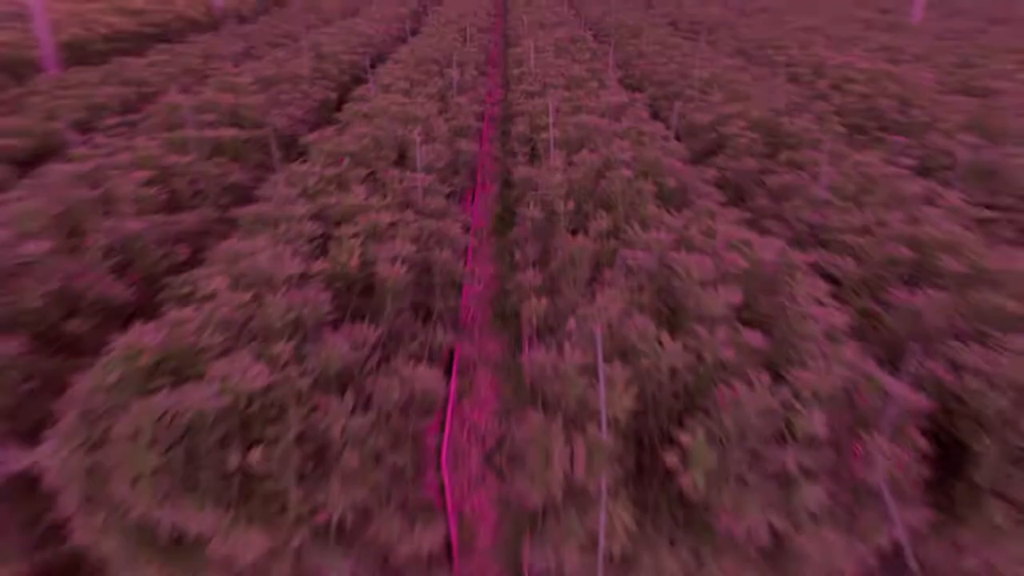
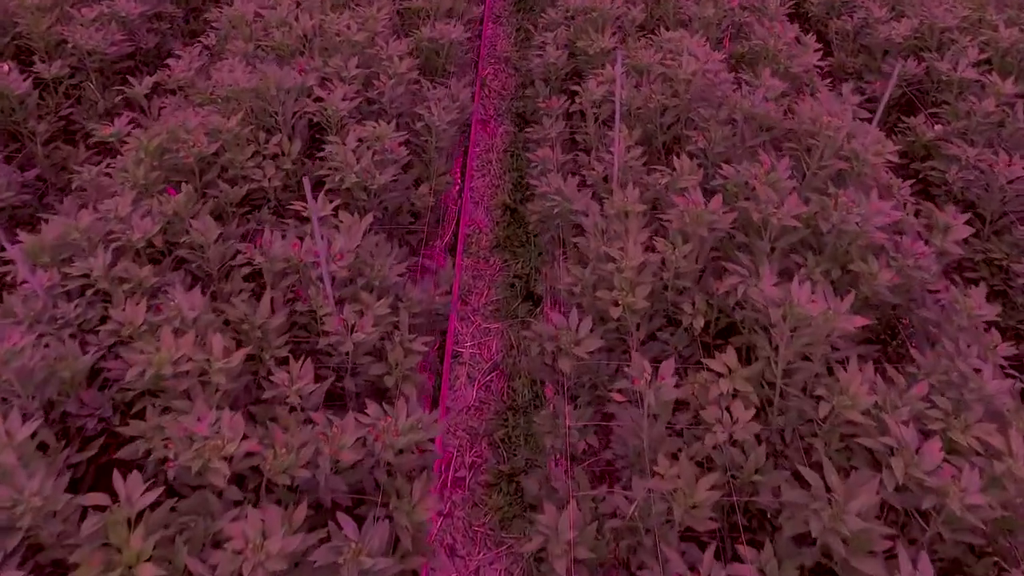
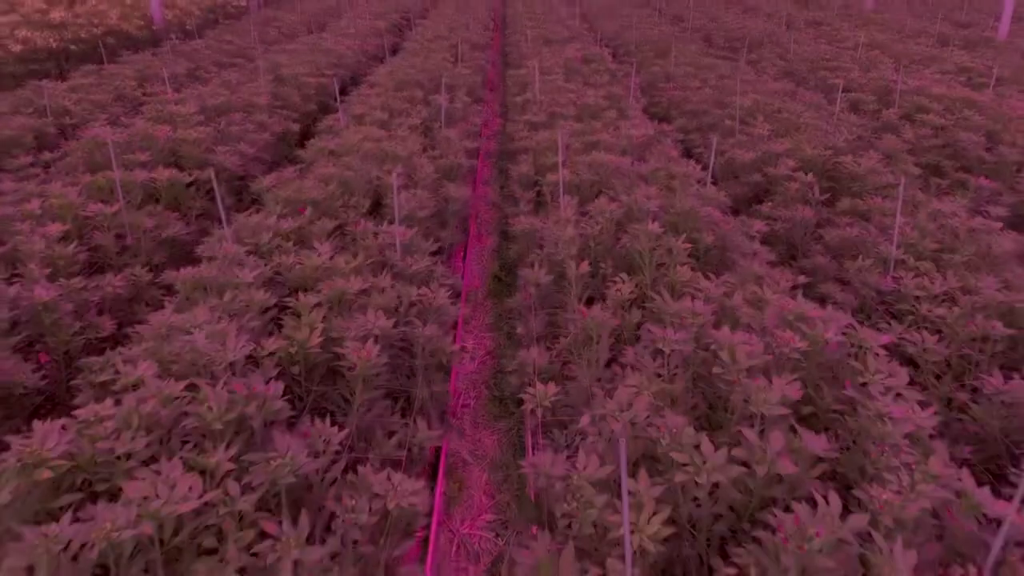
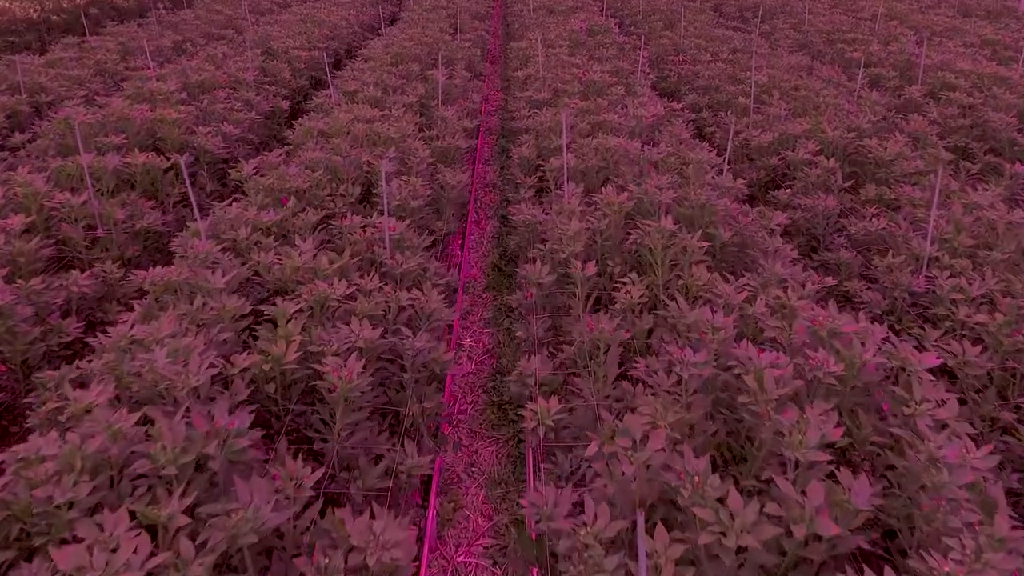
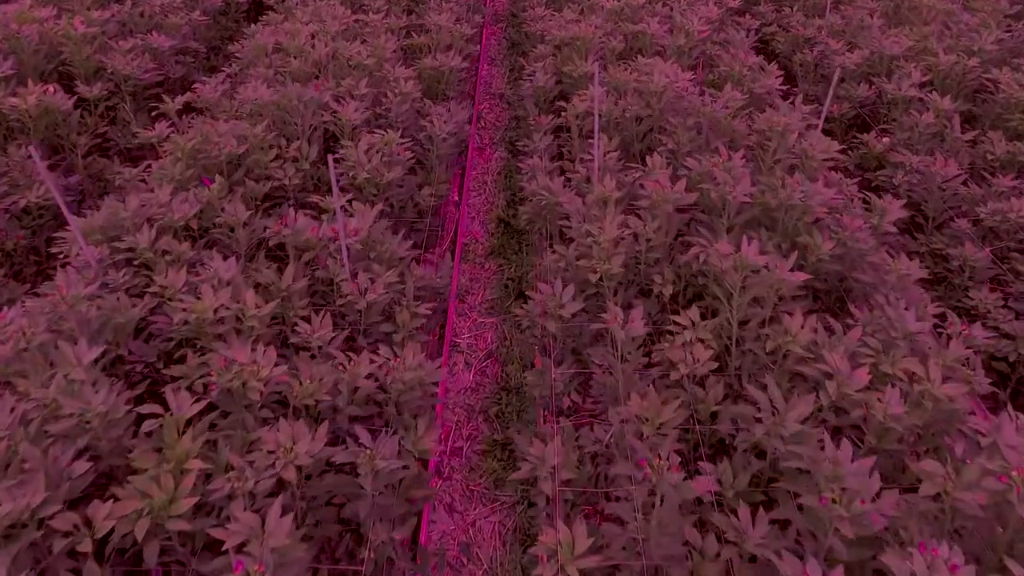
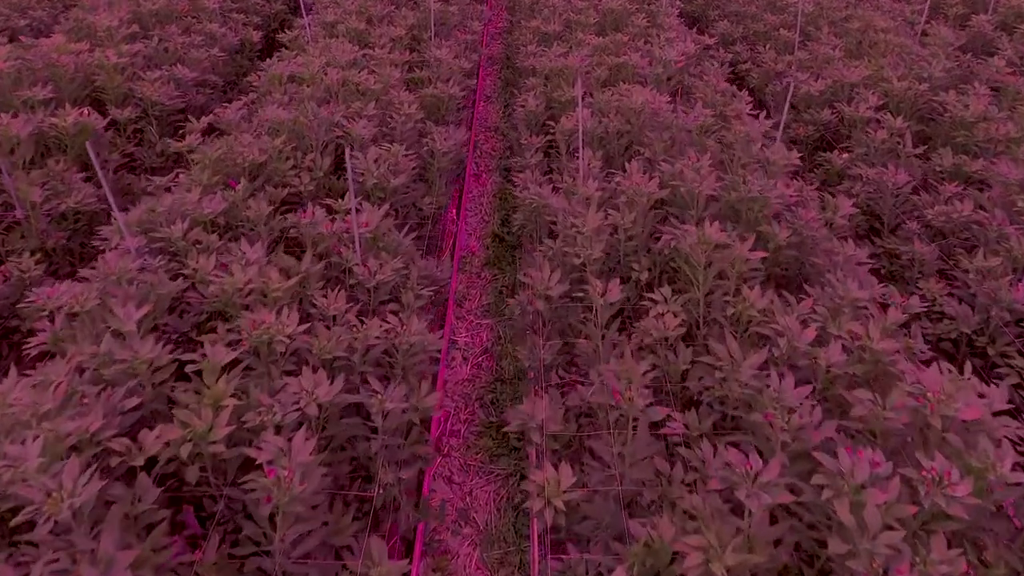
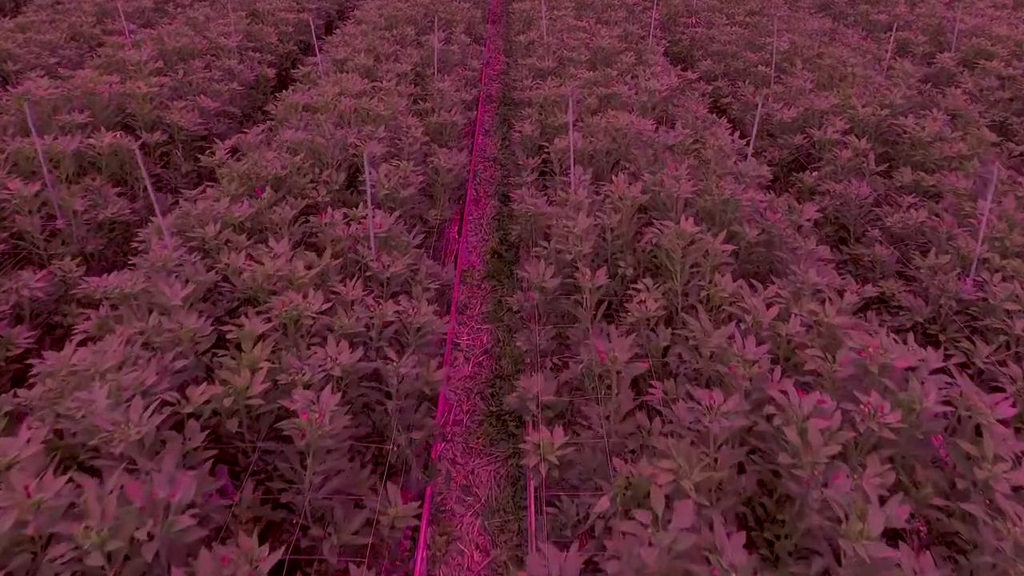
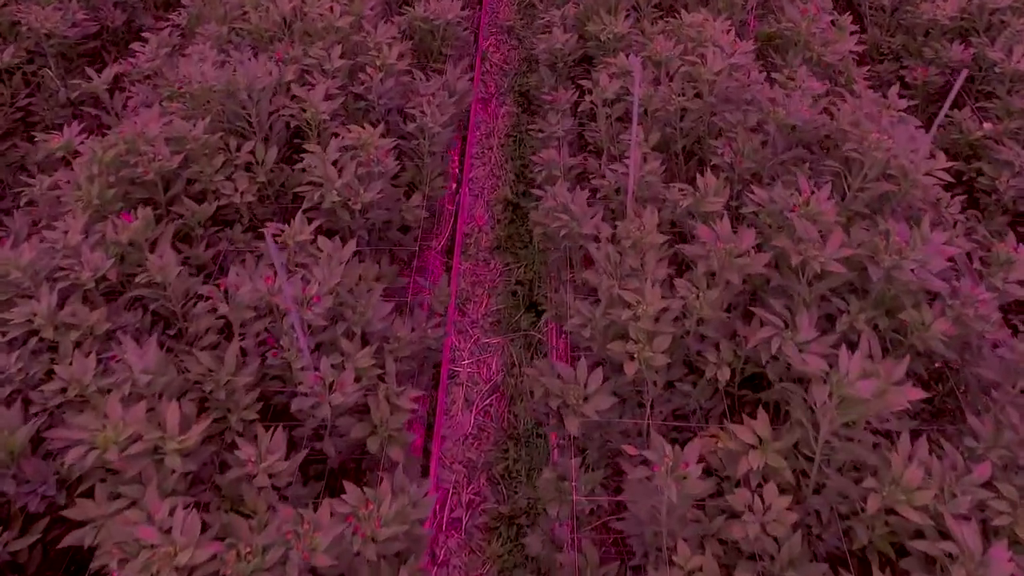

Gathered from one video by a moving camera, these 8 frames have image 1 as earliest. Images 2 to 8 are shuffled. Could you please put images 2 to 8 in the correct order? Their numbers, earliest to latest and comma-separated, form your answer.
3, 4, 7, 6, 5, 2, 8
